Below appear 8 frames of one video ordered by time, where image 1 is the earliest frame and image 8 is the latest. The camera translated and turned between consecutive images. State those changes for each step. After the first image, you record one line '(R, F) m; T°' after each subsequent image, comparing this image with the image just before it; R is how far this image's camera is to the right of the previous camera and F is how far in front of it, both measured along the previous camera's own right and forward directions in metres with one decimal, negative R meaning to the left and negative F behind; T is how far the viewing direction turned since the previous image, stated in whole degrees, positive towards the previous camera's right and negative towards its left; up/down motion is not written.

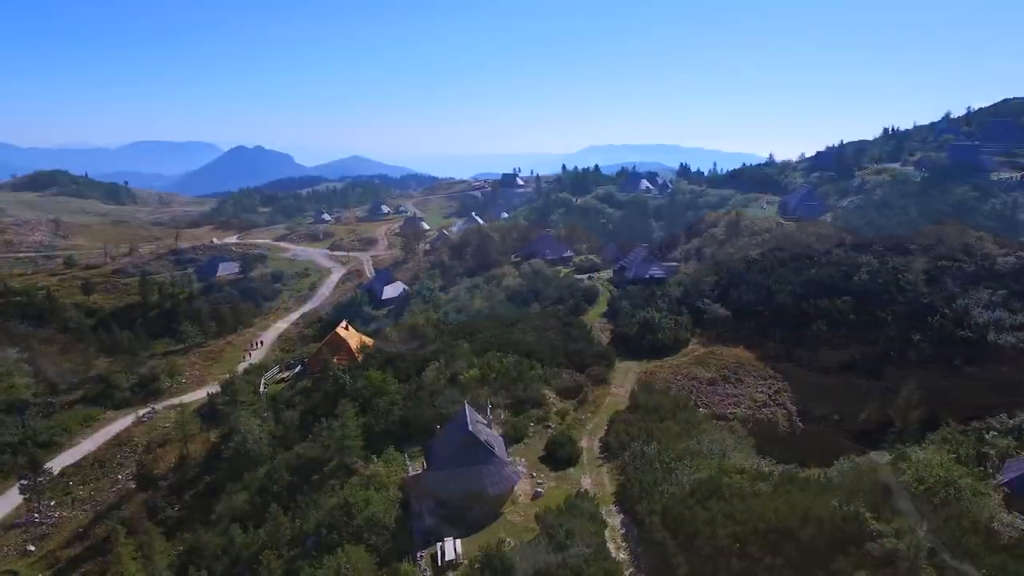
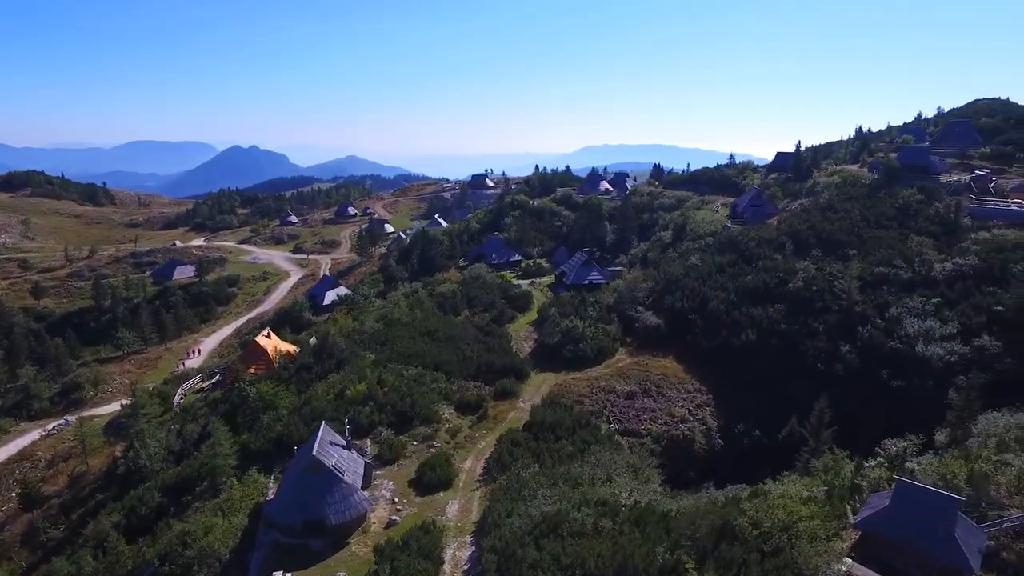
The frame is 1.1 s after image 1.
(+4.5, +1.6) m; 0°
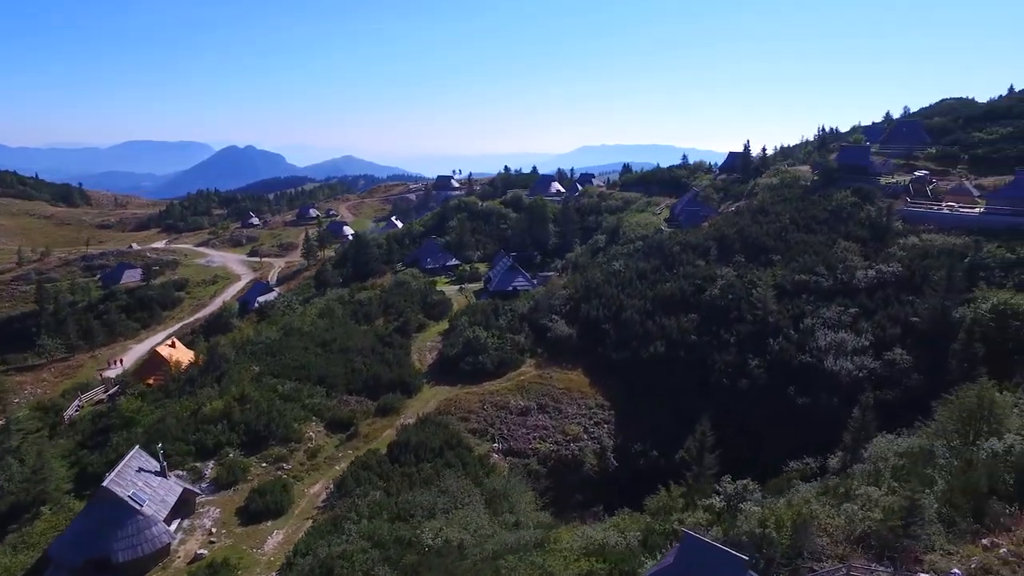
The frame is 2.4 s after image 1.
(+5.2, +1.9) m; 0°
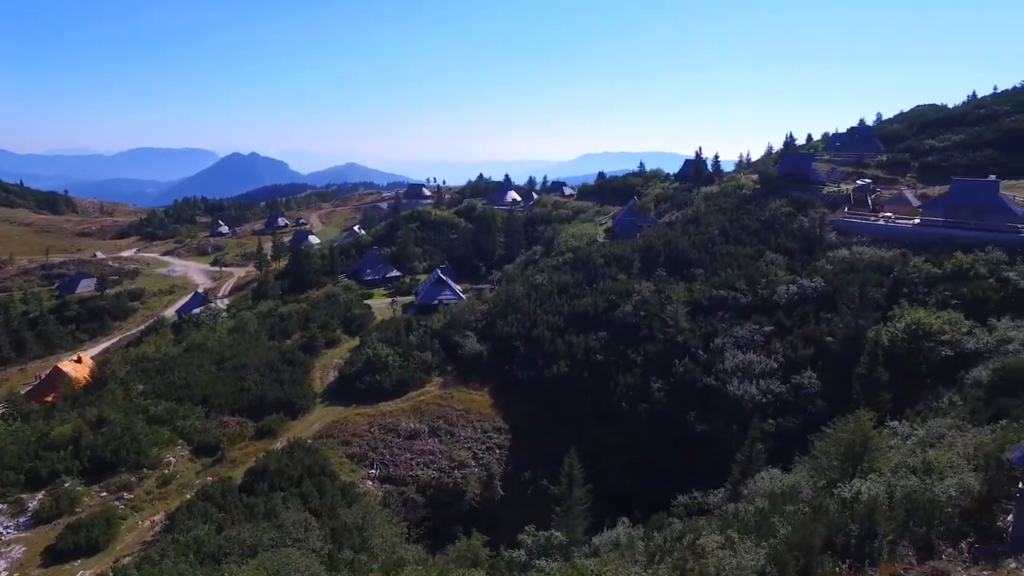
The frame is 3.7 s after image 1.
(+5.0, +1.8) m; -1°
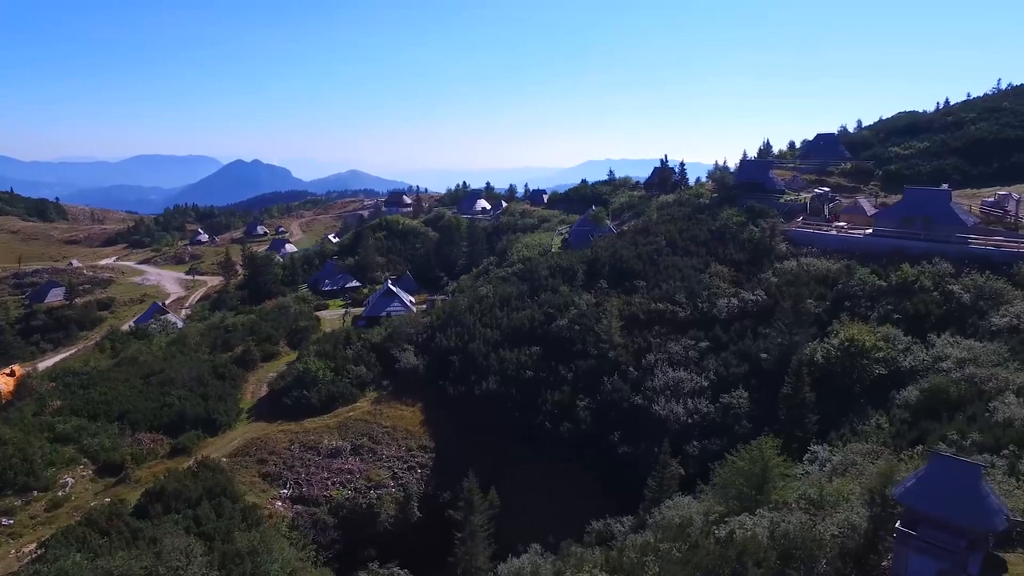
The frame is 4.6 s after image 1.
(+3.3, +1.1) m; -1°
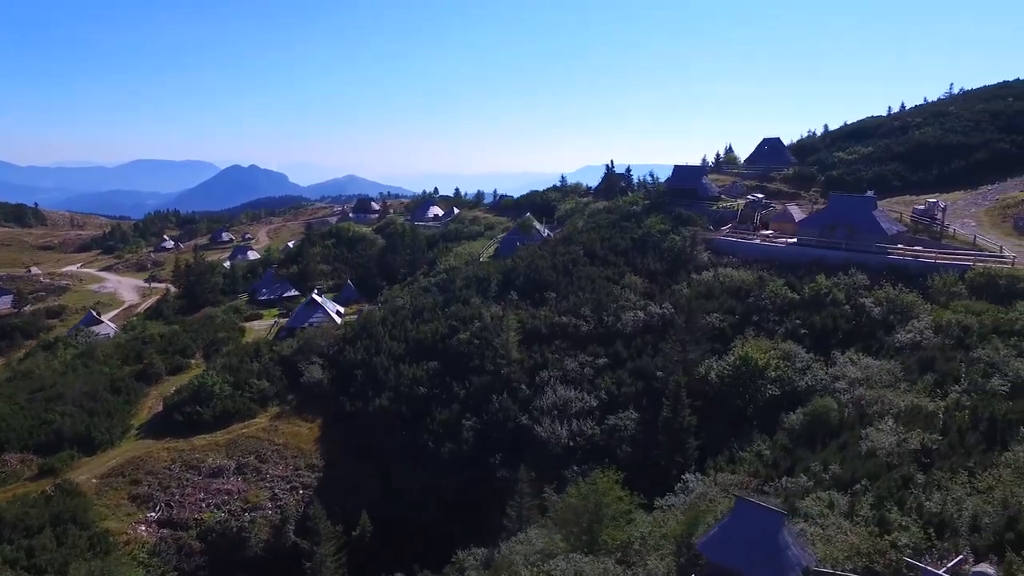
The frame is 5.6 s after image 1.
(+4.3, +1.5) m; 0°
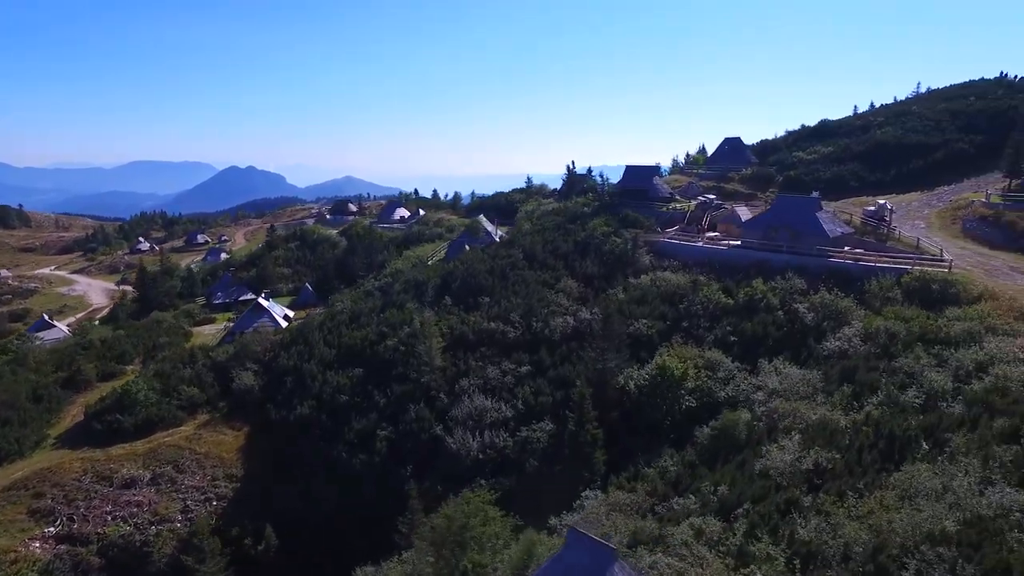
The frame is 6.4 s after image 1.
(+2.9, +1.0) m; 0°
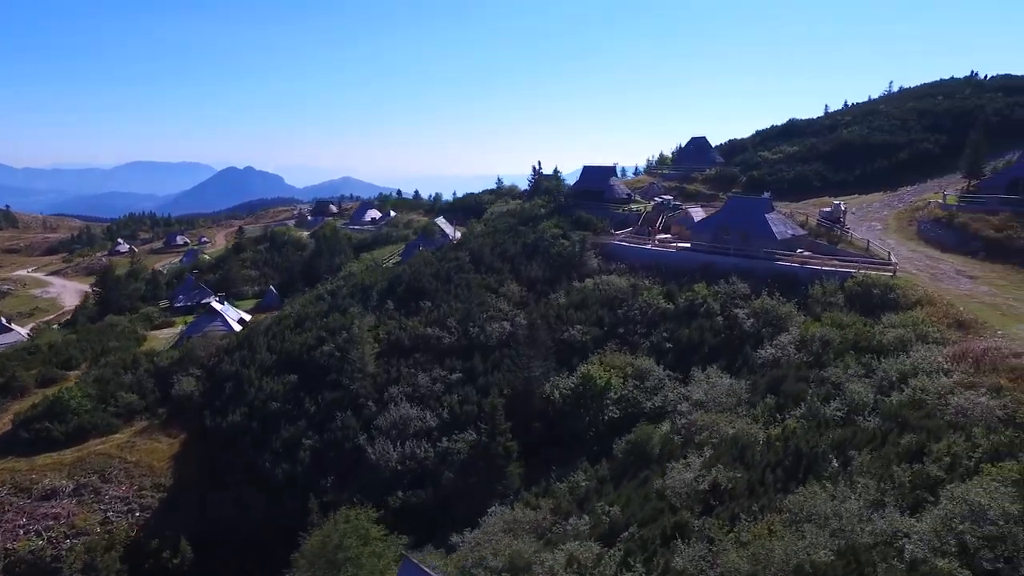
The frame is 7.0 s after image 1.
(+2.5, +0.9) m; 0°
